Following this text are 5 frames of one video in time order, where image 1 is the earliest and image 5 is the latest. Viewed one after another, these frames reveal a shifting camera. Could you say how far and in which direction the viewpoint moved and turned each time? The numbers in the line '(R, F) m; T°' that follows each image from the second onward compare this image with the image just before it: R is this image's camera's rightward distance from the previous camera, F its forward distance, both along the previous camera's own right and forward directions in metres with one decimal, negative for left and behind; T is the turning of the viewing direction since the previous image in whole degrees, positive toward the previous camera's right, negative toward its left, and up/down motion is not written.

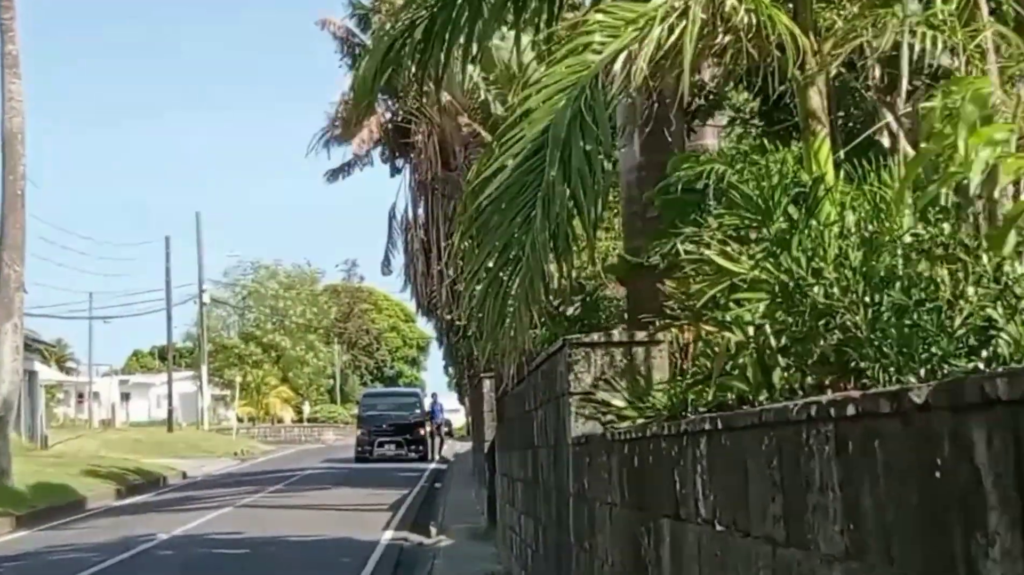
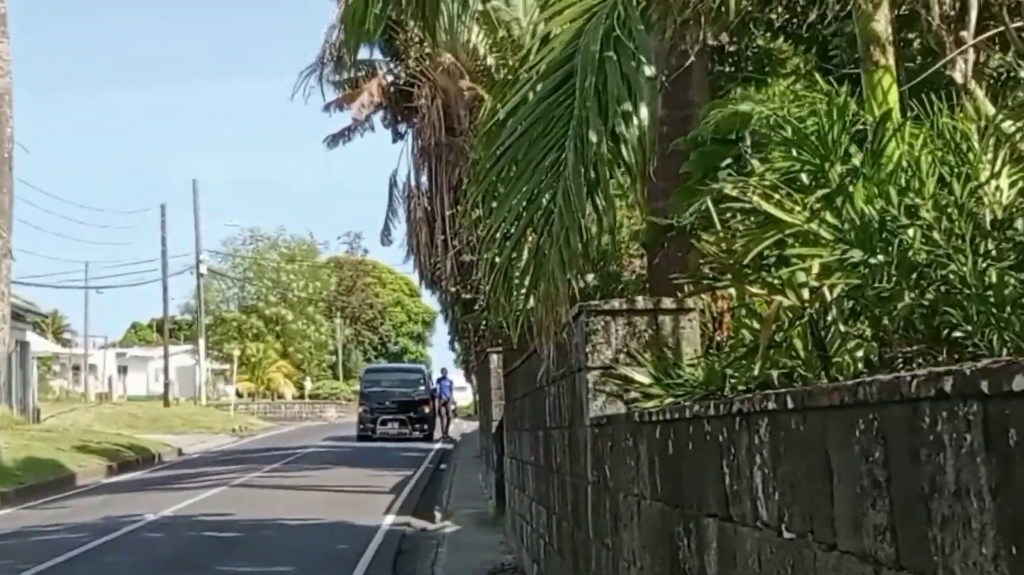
(0.0, +0.7) m; 0°
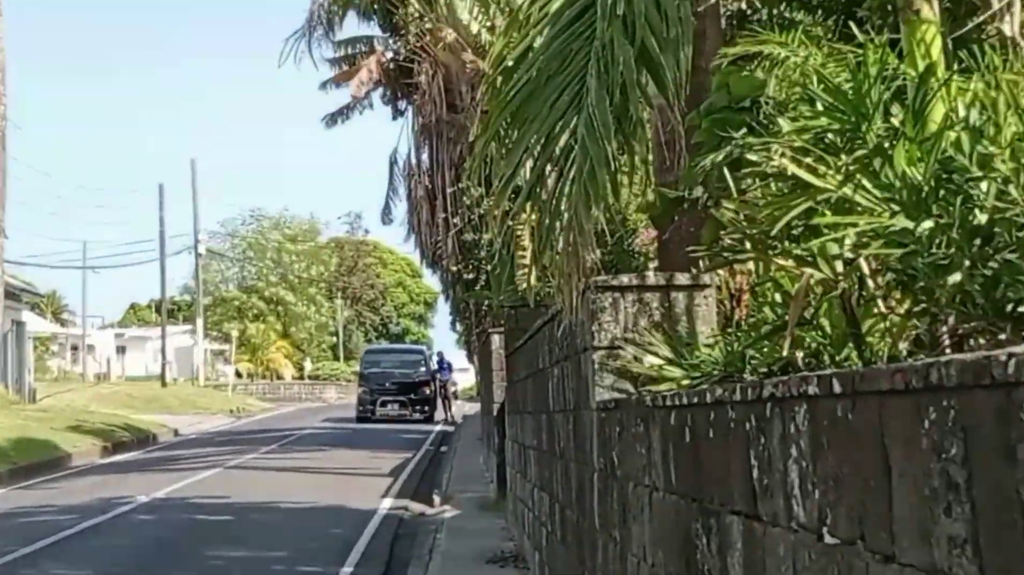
(0.0, +0.4) m; 0°
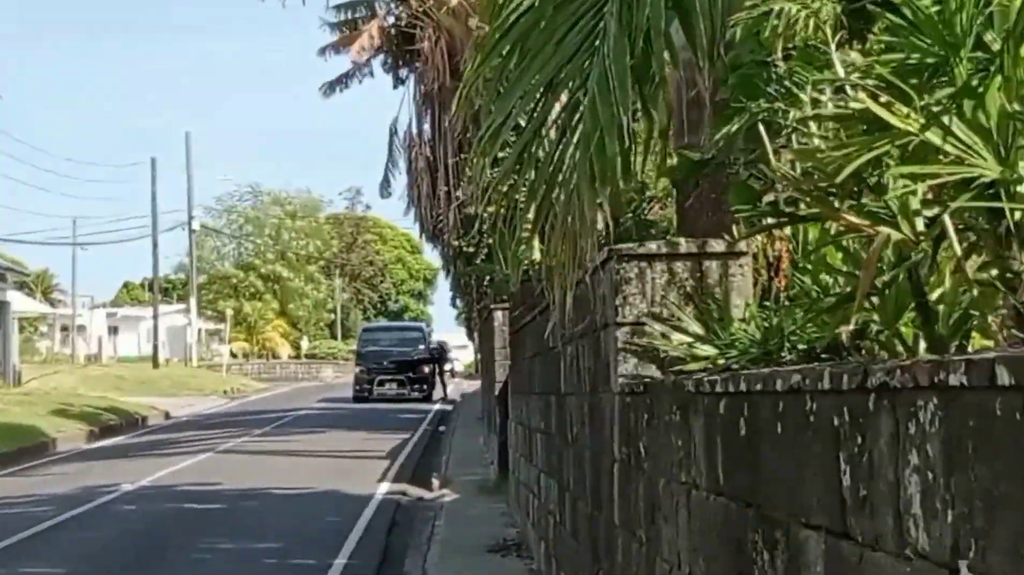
(0.0, +0.6) m; 0°
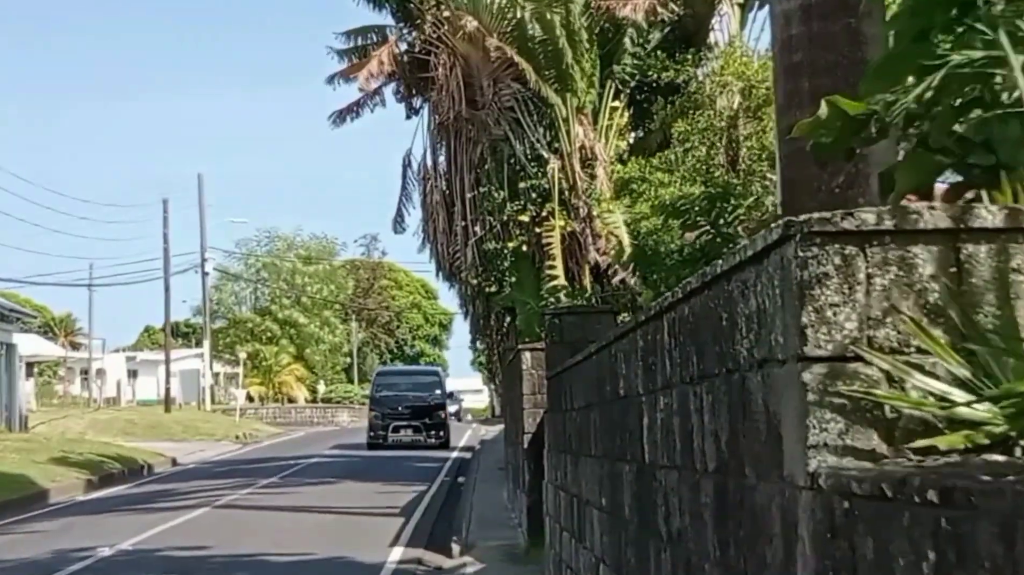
(-0.2, +2.2) m; -1°
